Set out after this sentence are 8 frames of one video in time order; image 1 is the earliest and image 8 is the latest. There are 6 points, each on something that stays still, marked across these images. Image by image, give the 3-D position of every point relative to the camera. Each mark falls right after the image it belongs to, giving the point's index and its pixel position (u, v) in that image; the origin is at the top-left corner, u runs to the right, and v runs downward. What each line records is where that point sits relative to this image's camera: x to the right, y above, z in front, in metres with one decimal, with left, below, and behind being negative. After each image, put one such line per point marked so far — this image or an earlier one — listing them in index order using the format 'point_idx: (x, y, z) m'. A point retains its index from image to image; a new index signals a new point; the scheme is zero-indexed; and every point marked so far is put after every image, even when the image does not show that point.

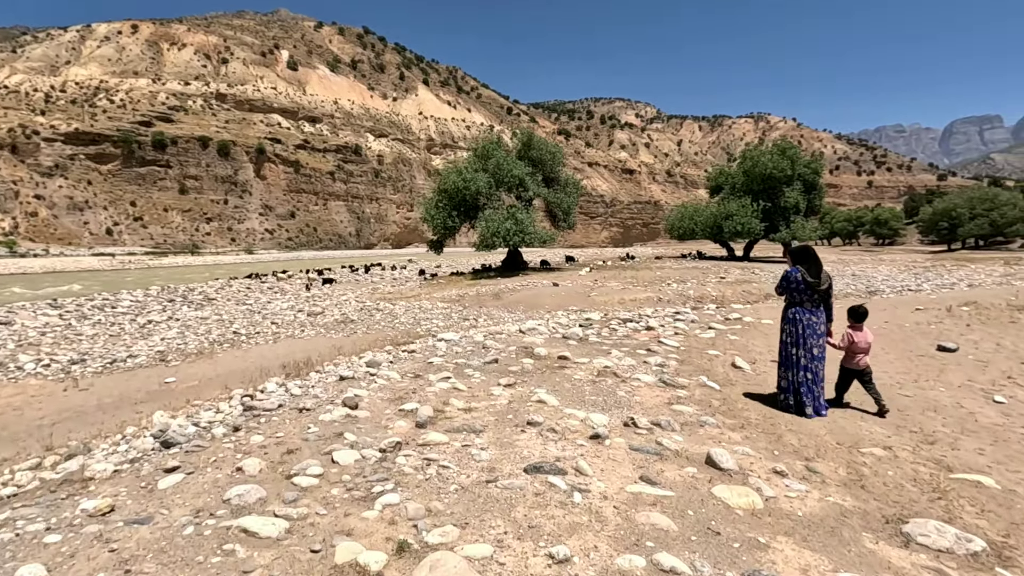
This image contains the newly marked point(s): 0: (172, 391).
0: (-6.0, -1.9, +9.4) m
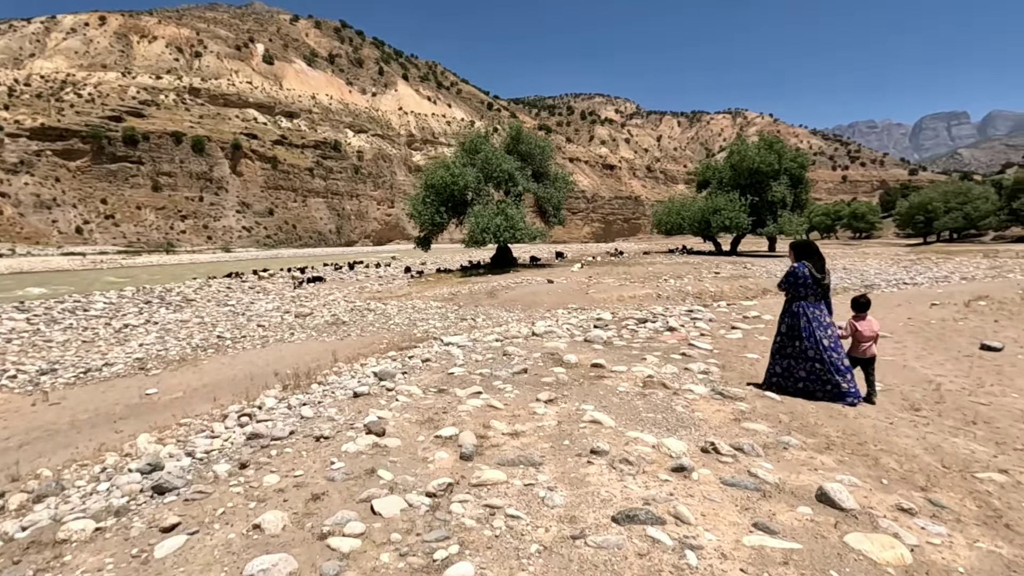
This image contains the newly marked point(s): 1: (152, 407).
0: (-5.8, -1.9, +8.5) m
1: (-5.8, -1.9, +8.5) m
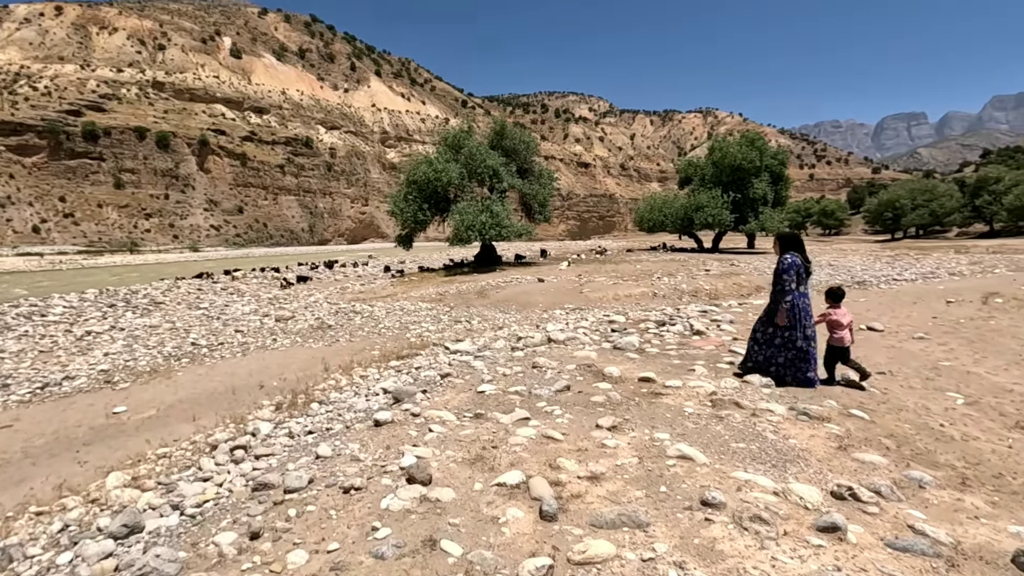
0: (-5.5, -2.0, +7.5) m
1: (-5.5, -2.0, +7.5) m
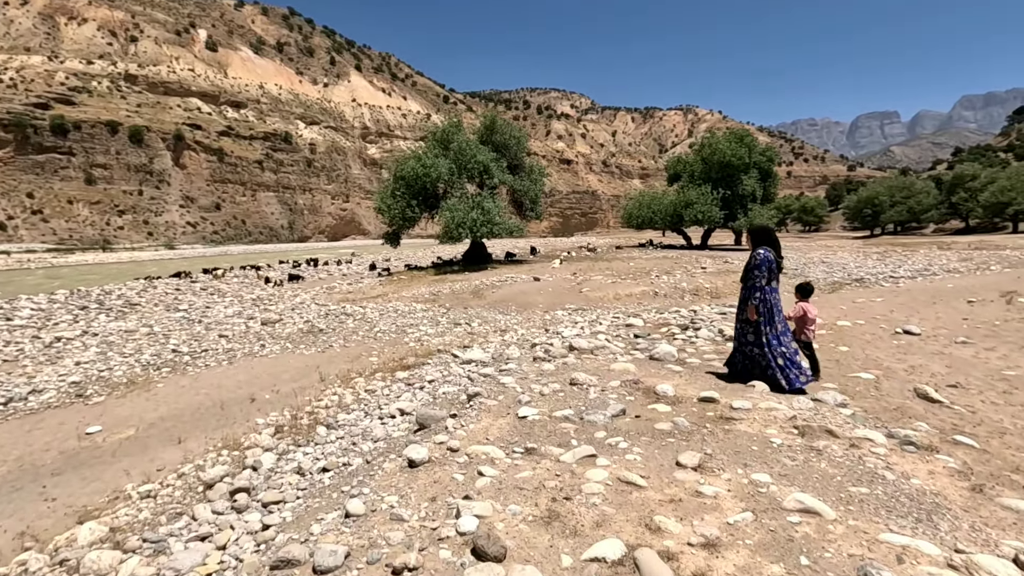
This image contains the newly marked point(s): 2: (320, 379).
0: (-5.2, -2.1, +6.6) m
1: (-5.2, -2.1, +6.6) m
2: (-3.5, -1.7, +9.5) m
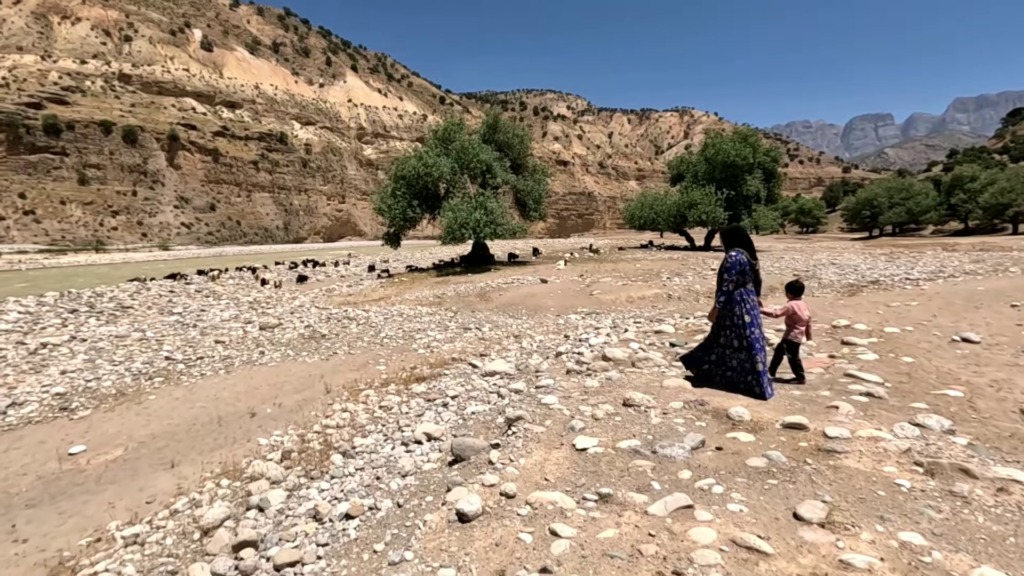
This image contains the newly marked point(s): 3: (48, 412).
0: (-4.8, -2.2, +5.9) m
1: (-4.8, -2.2, +5.9) m
2: (-3.1, -1.7, +8.8) m
3: (-7.5, -2.0, +8.6) m
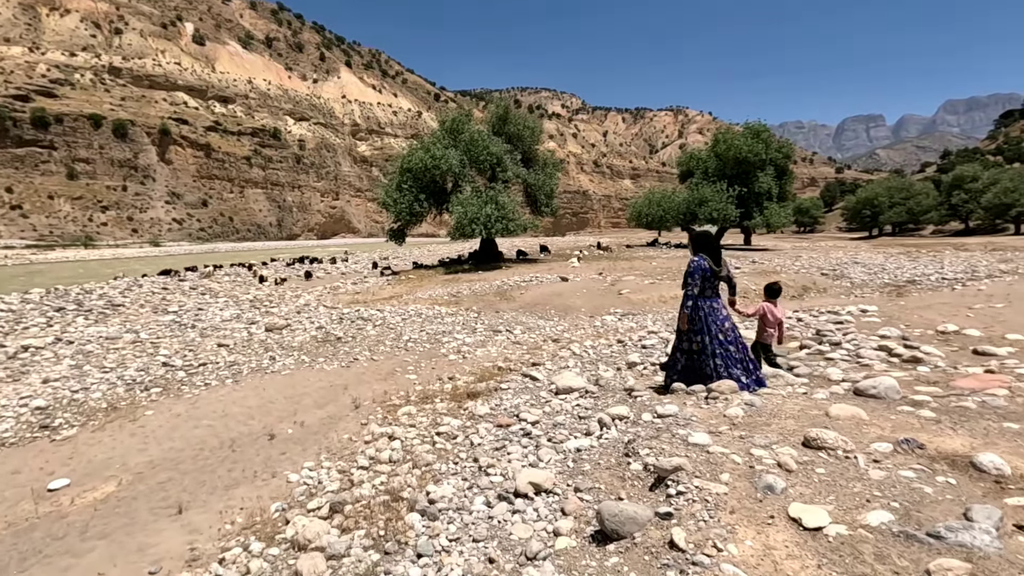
0: (-3.9, -2.1, +4.6) m
1: (-3.9, -2.1, +4.6) m
2: (-2.3, -1.7, +7.5) m
3: (-6.7, -2.0, +7.2) m
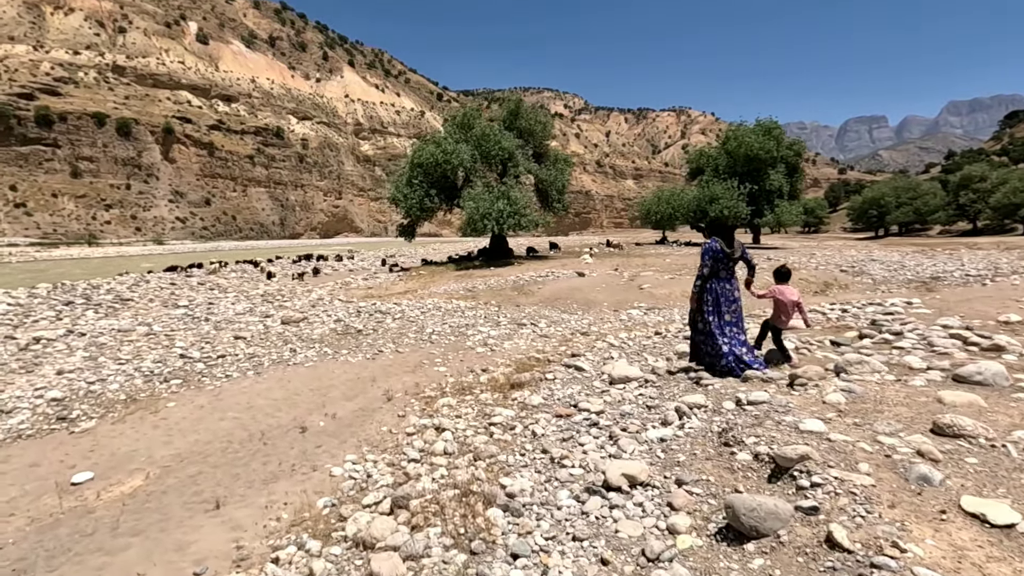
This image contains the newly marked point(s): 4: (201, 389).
0: (-3.3, -1.9, +4.2) m
1: (-3.4, -1.9, +4.2) m
2: (-1.7, -1.5, +7.1) m
3: (-6.1, -1.8, +6.9) m
4: (-4.8, -1.5, +8.0) m
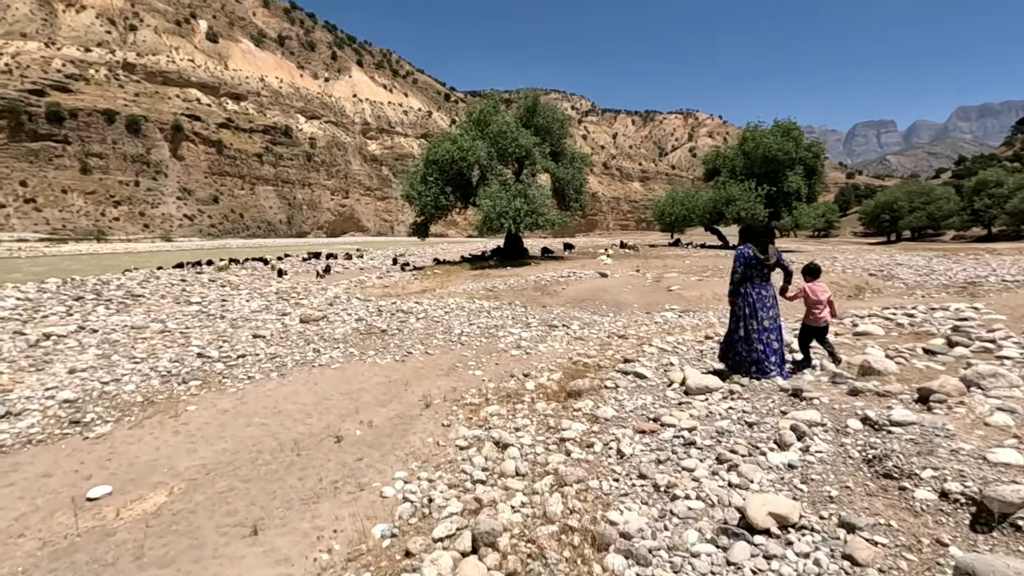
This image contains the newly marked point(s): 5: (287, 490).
0: (-2.8, -1.9, +3.7) m
1: (-2.8, -1.9, +3.7) m
2: (-1.1, -1.5, +6.6) m
3: (-5.5, -1.7, +6.3) m
4: (-4.1, -1.4, +7.5) m
5: (-1.9, -1.7, +4.5) m
